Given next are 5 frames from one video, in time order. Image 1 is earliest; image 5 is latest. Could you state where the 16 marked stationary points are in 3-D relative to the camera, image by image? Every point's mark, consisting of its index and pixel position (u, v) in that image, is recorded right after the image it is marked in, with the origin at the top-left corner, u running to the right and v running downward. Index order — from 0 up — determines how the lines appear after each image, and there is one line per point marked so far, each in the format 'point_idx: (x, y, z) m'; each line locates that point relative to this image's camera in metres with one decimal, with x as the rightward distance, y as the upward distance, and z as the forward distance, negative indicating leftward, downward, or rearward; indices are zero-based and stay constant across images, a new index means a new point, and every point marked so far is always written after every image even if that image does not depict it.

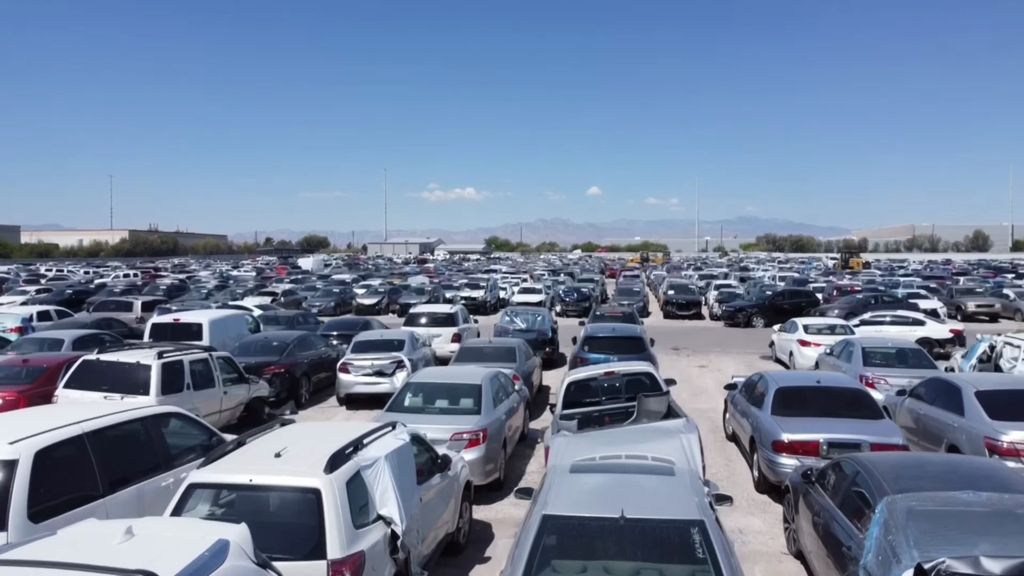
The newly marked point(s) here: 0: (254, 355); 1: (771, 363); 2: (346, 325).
0: (-5.4, -1.4, +12.8) m
1: (+7.4, -2.1, +17.5) m
2: (-4.6, -1.1, +17.2) m
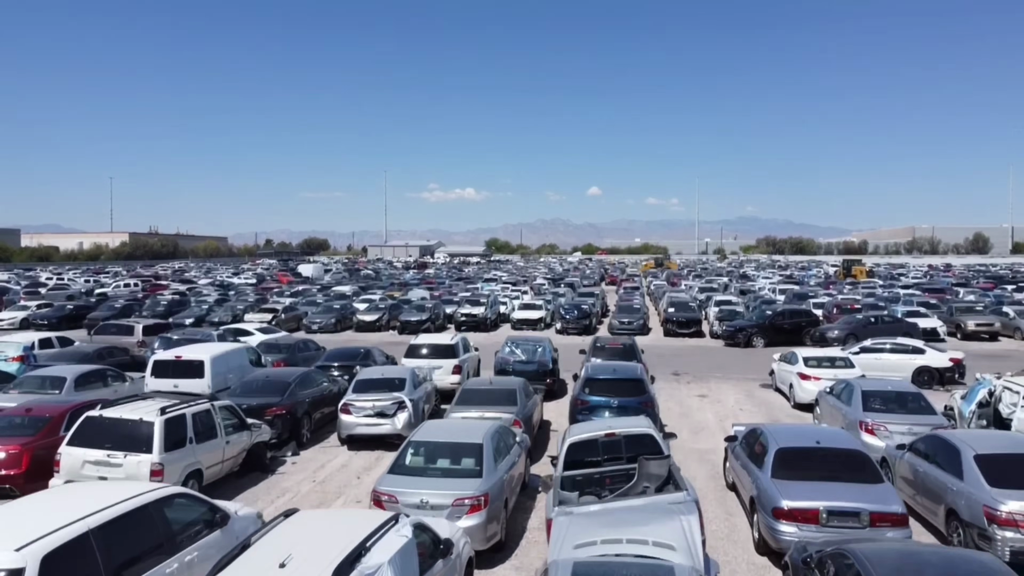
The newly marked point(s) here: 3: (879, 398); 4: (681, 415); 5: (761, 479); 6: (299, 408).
0: (-5.4, -2.3, +12.9) m
1: (+7.4, -3.0, +17.6) m
2: (-4.6, -1.9, +17.3) m
3: (+7.0, -2.1, +11.7) m
4: (+4.2, -3.1, +15.1) m
5: (+3.4, -2.6, +8.4) m
6: (-4.5, -2.6, +13.1) m
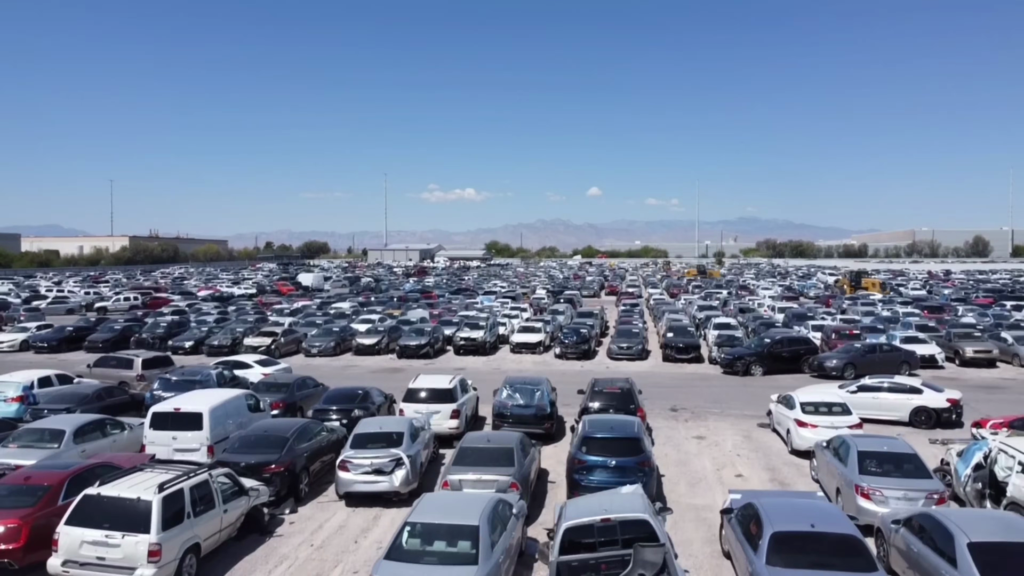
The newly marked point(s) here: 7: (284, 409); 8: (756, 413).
0: (-5.4, -3.5, +12.9) m
1: (+7.4, -4.2, +17.6) m
2: (-4.7, -3.1, +17.3) m
3: (+7.0, -3.3, +11.7) m
4: (+4.1, -4.3, +15.2) m
5: (+3.4, -3.8, +8.5) m
6: (-4.6, -3.7, +13.1) m
7: (-6.7, -3.6, +18.2) m
8: (+7.9, -4.1, +19.7) m
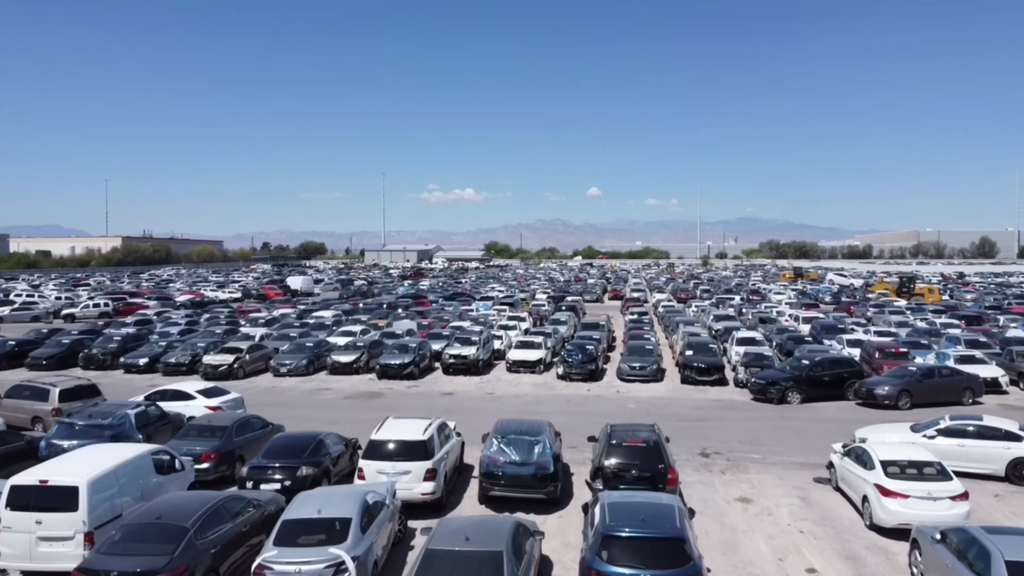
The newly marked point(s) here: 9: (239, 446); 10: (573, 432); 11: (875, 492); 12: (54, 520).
0: (-5.6, -3.9, +9.1) m
1: (+7.2, -4.7, +13.8) m
2: (-4.8, -3.6, +13.5) m
3: (+6.8, -3.7, +8.0) m
4: (+3.9, -4.8, +11.4) m
5: (+3.2, -4.3, +4.7) m
6: (-4.8, -4.2, +9.4) m
7: (-6.9, -4.0, +14.4) m
8: (+7.7, -4.5, +16.0) m
9: (-6.7, -3.9, +15.0) m
10: (+1.9, -4.4, +18.8) m
11: (+7.1, -4.0, +12.1) m
12: (-7.6, -3.8, +10.1) m
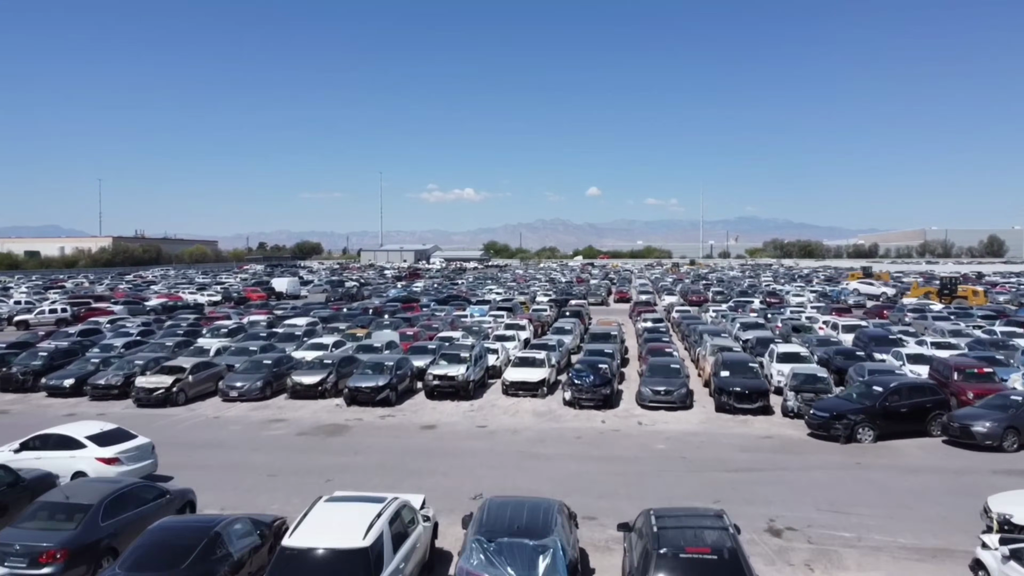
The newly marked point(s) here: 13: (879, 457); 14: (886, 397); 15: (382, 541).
0: (-5.7, -4.2, +4.4) m
1: (+7.1, -4.9, +9.2) m
2: (-4.9, -3.9, +8.8) m
3: (+6.7, -4.0, +3.3) m
4: (+3.8, -5.0, +6.7) m
5: (+3.1, -4.5, 0.0) m
6: (-4.9, -4.5, +4.7) m
7: (-7.0, -4.3, +9.7) m
8: (+7.6, -4.8, +11.3) m
9: (-6.8, -4.1, +10.3) m
10: (+1.8, -4.6, +14.2) m
11: (+7.0, -4.2, +7.4) m
12: (-7.7, -4.1, +5.5) m
13: (+9.8, -4.5, +16.5) m
14: (+10.9, -3.2, +18.0) m
15: (-1.8, -3.5, +8.7) m
